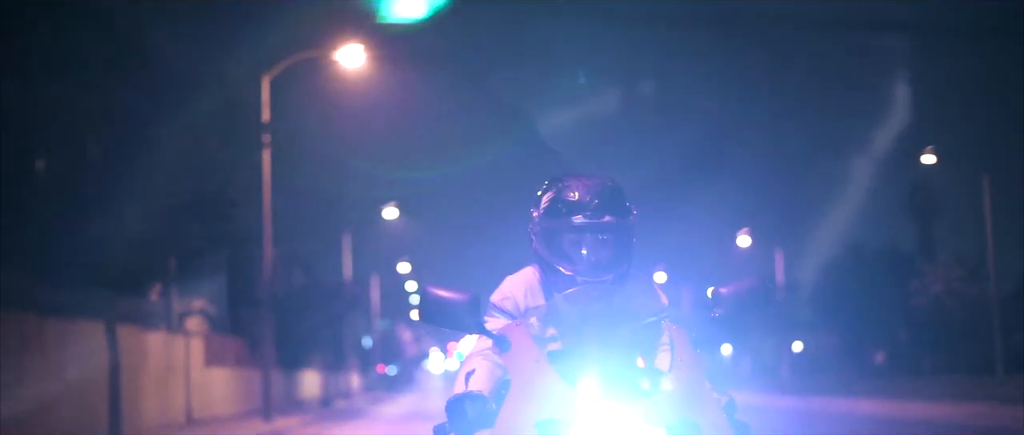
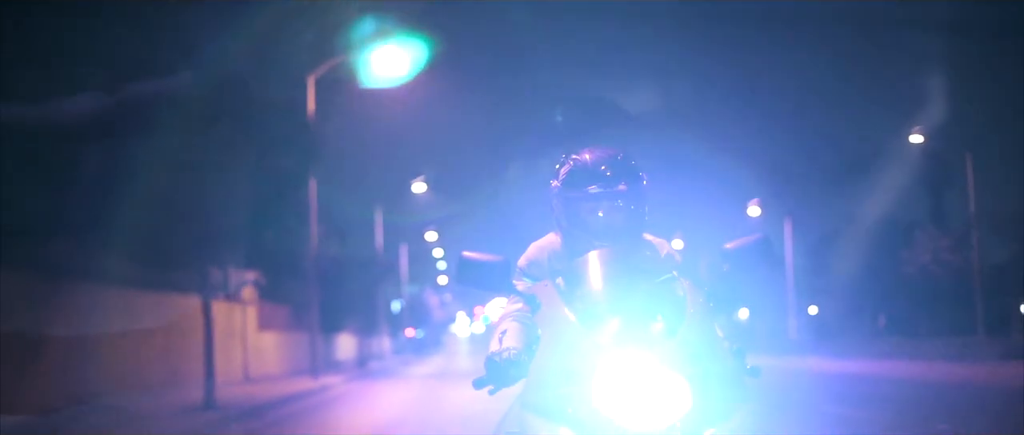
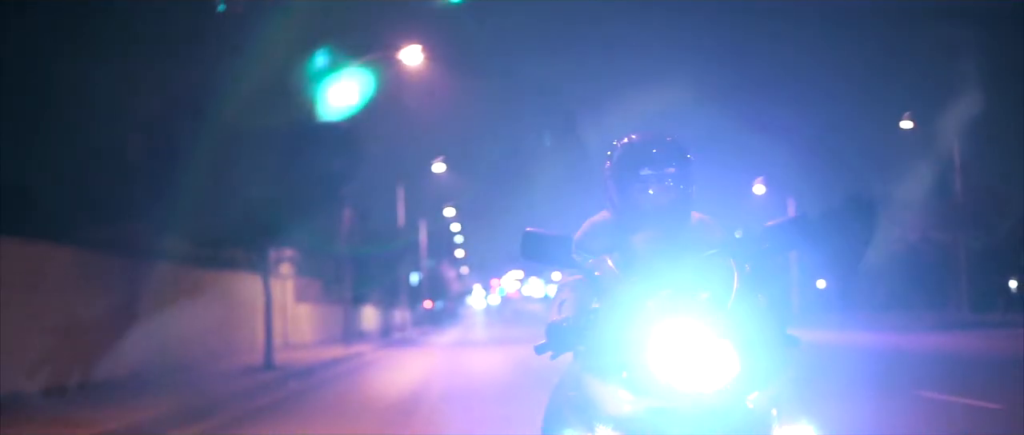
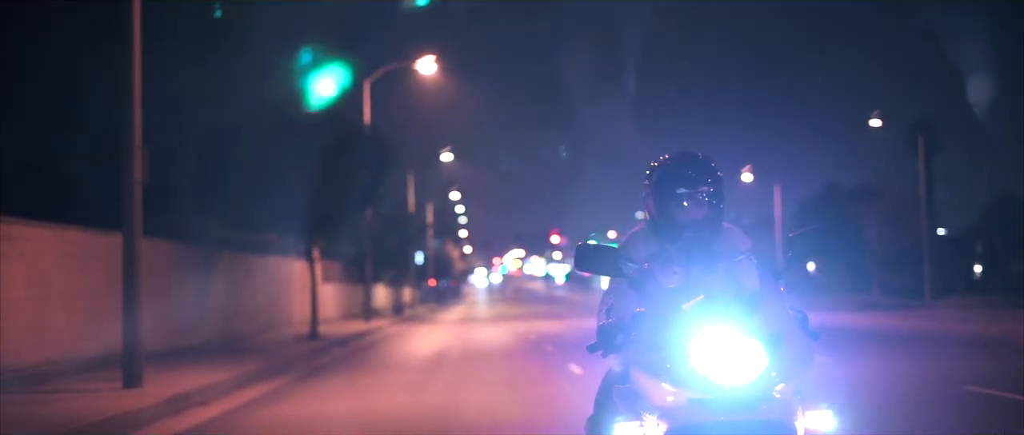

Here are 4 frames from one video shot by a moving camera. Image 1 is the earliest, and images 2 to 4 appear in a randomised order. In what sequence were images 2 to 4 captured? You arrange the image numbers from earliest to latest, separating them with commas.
2, 3, 4
